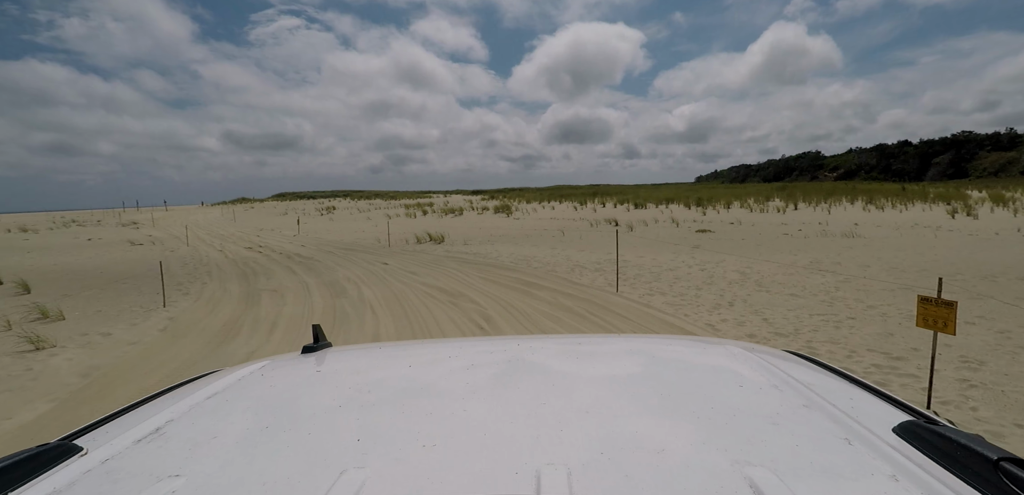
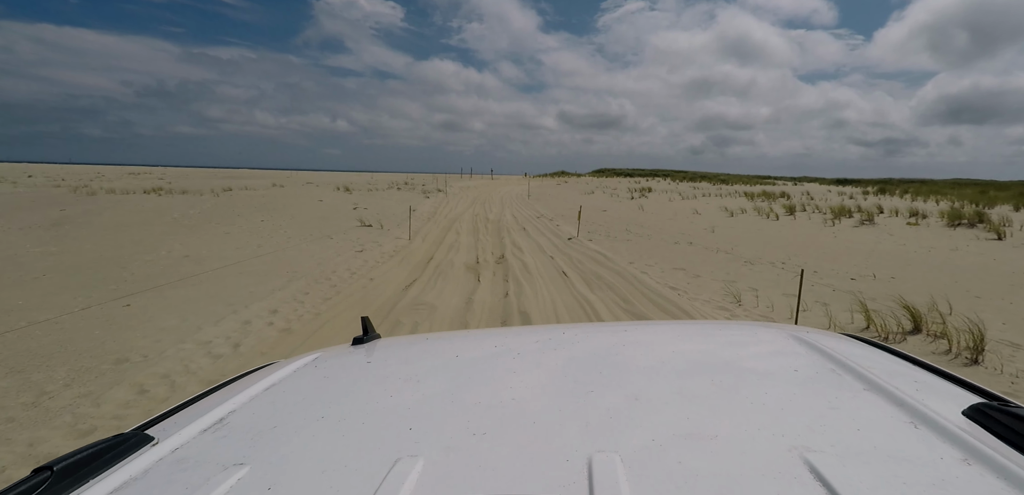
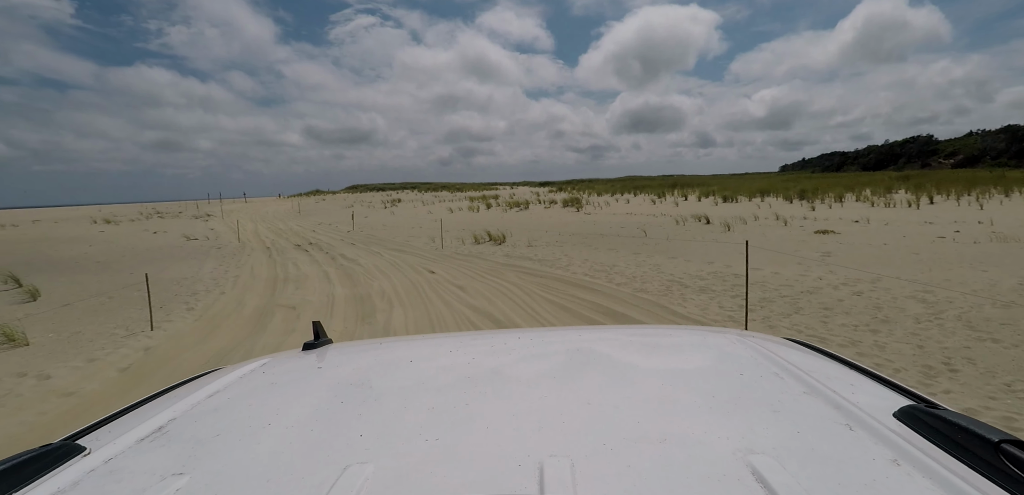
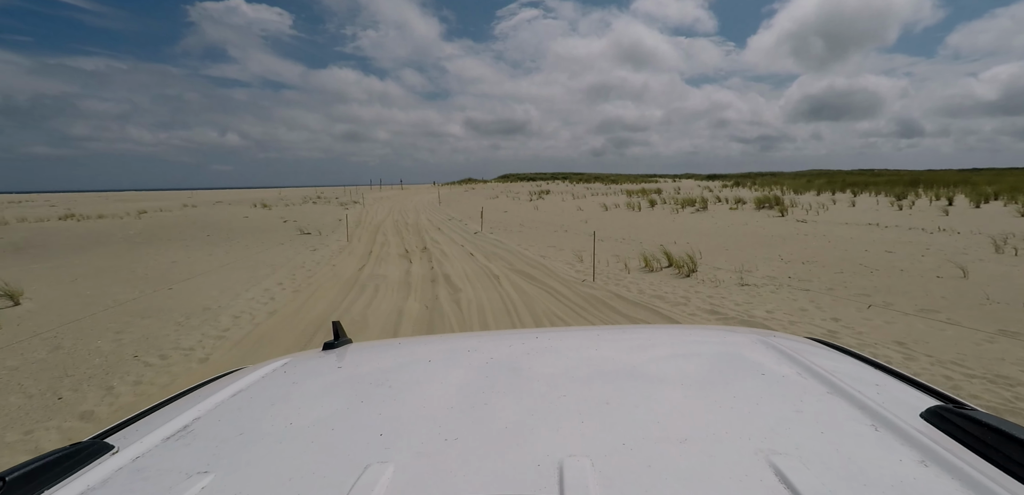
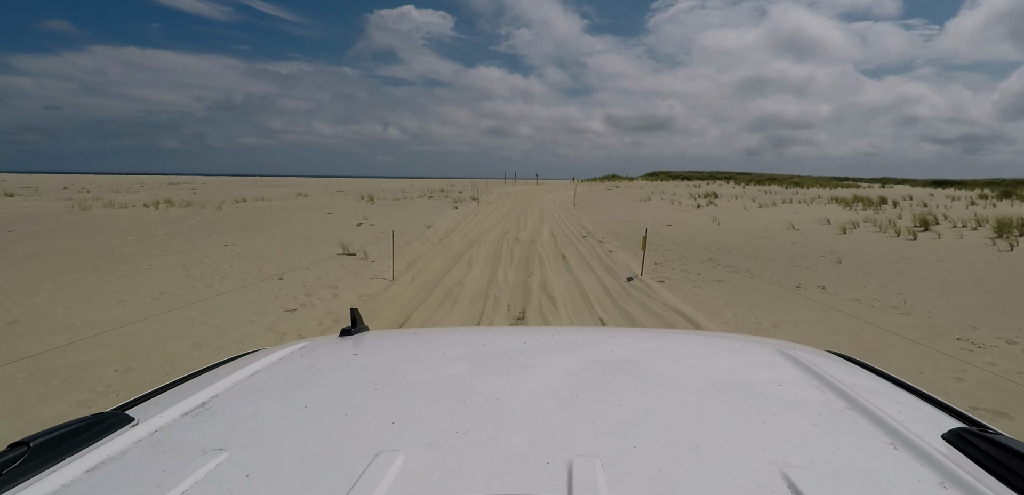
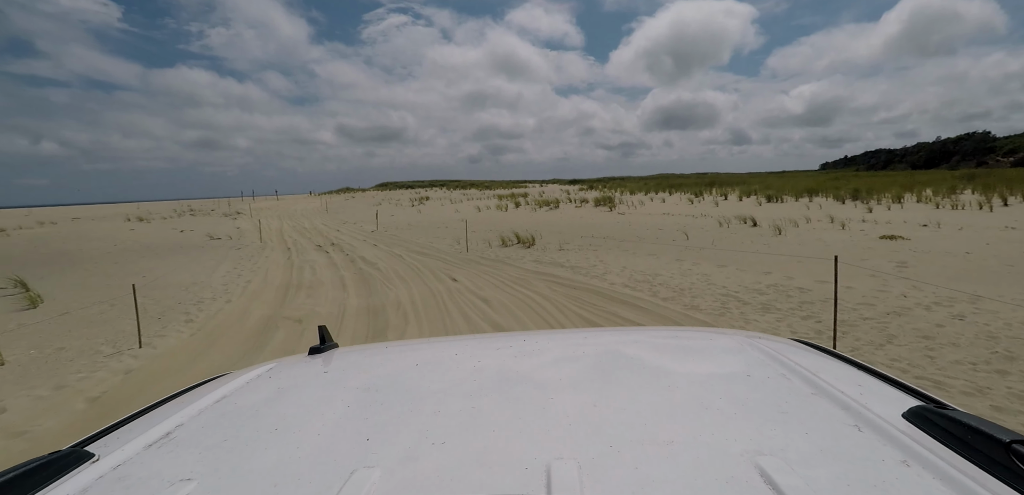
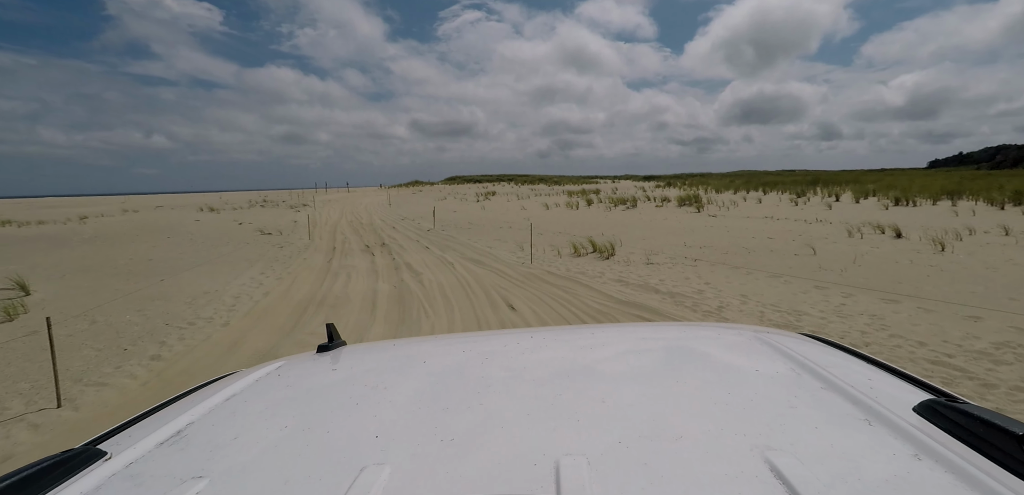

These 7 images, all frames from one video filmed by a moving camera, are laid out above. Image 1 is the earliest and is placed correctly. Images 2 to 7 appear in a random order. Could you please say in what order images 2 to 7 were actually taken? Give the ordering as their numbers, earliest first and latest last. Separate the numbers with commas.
3, 6, 7, 4, 2, 5
